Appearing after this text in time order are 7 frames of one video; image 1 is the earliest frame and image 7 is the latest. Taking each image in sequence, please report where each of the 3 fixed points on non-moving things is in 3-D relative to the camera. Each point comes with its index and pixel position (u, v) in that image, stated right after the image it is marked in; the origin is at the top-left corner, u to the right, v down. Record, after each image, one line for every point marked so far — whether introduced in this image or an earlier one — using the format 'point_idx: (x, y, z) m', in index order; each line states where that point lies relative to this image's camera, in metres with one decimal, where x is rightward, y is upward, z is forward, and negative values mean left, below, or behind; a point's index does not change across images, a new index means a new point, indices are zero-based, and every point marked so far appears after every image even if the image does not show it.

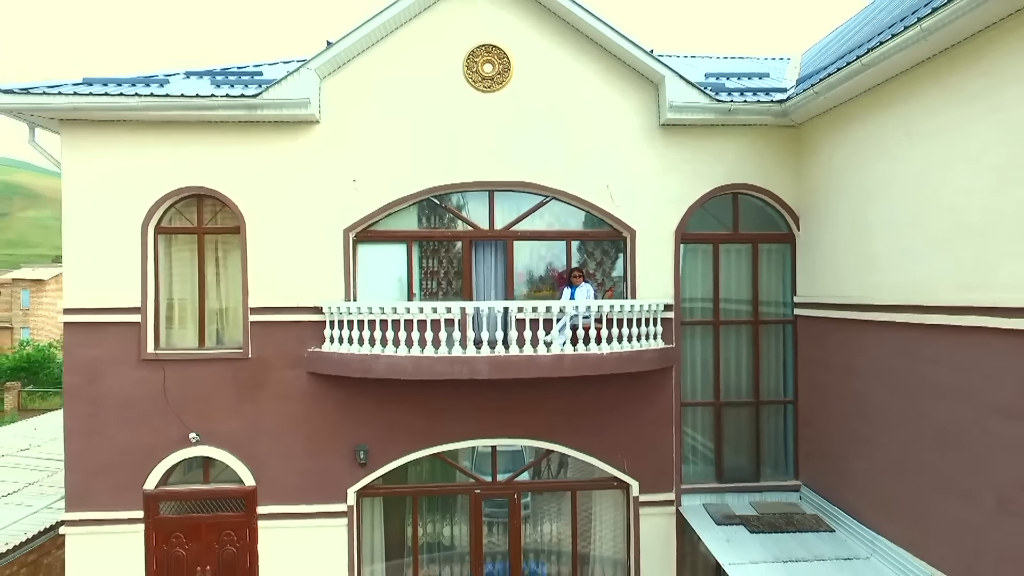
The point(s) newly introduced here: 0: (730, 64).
0: (+4.2, +4.3, +11.9) m
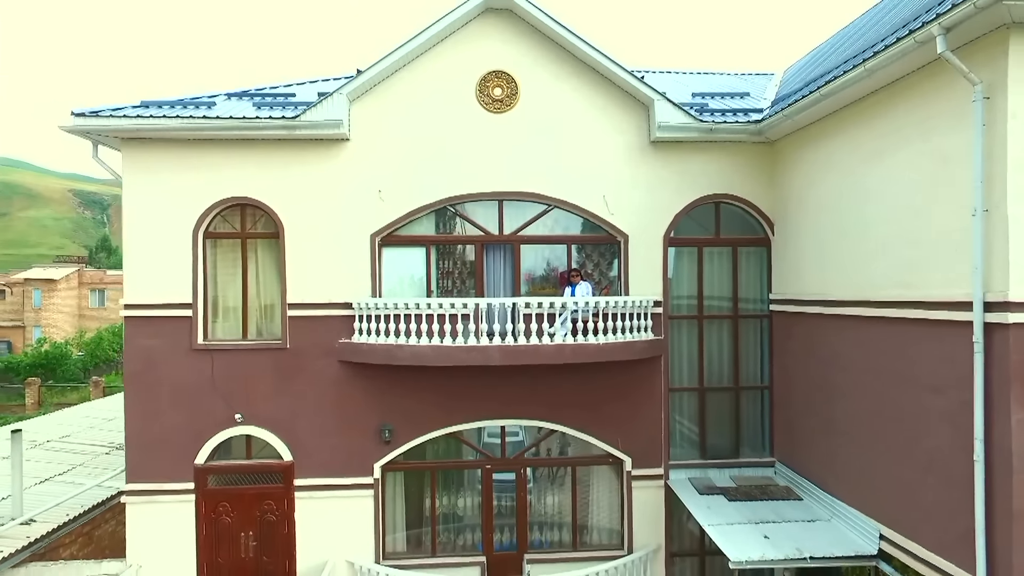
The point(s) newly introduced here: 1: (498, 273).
0: (+4.3, +4.3, +13.0) m
1: (-0.2, +0.2, +10.1) m
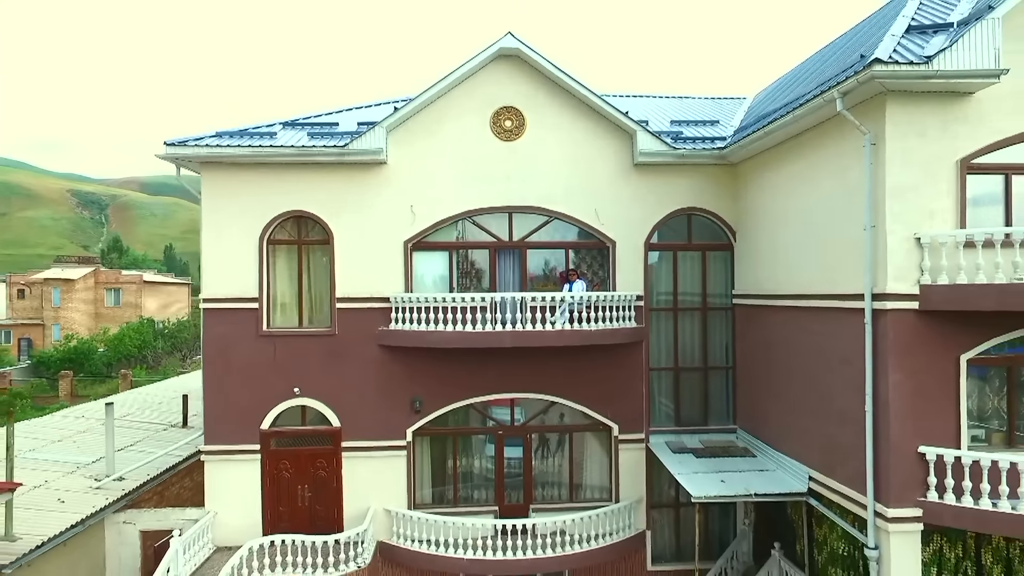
0: (+4.5, +4.4, +15.2) m
1: (-0.1, +0.3, +12.2) m
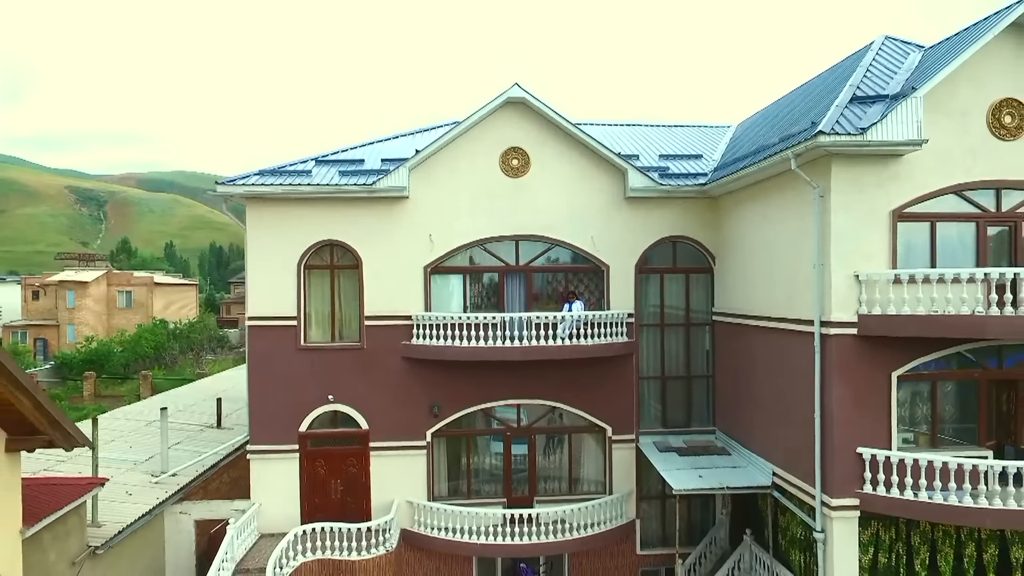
0: (+4.6, +4.0, +16.8) m
1: (+0.1, -0.1, +13.9) m
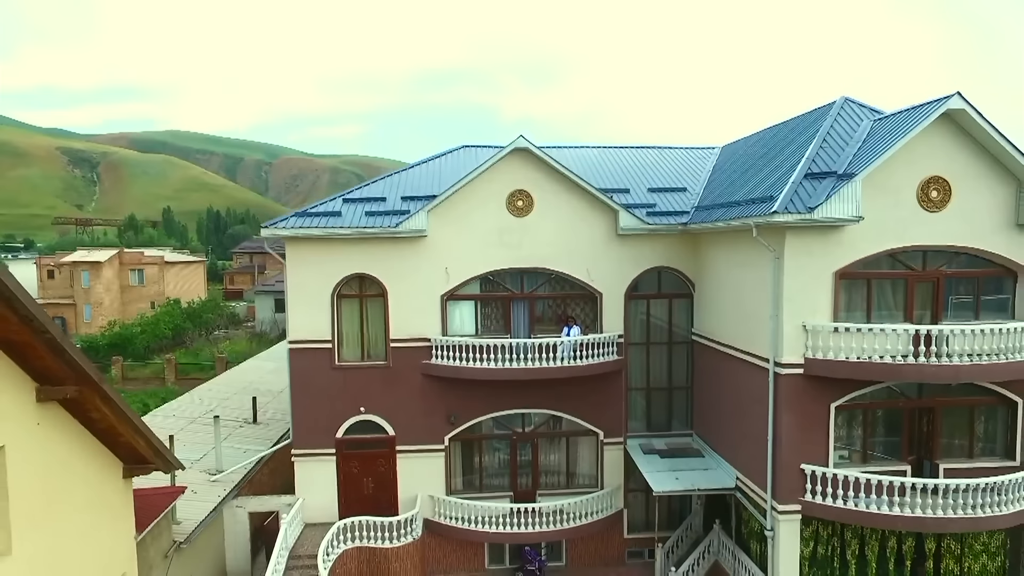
0: (+4.7, +3.6, +18.6) m
1: (+0.2, -0.8, +16.0) m
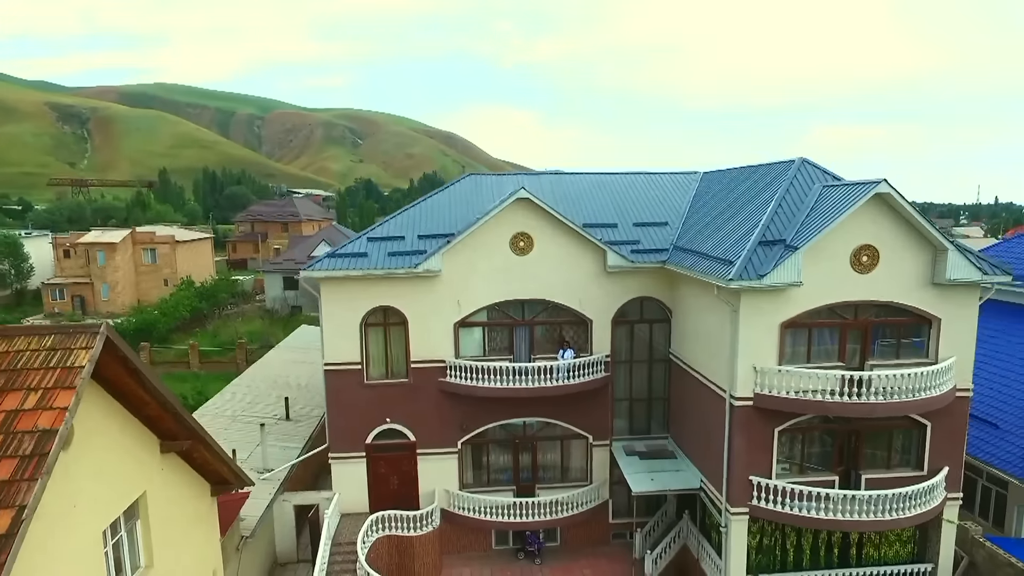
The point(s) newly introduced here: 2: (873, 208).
0: (+4.8, +2.9, +20.9) m
1: (+0.3, -1.6, +18.6) m
2: (+8.2, +1.8, +13.9) m
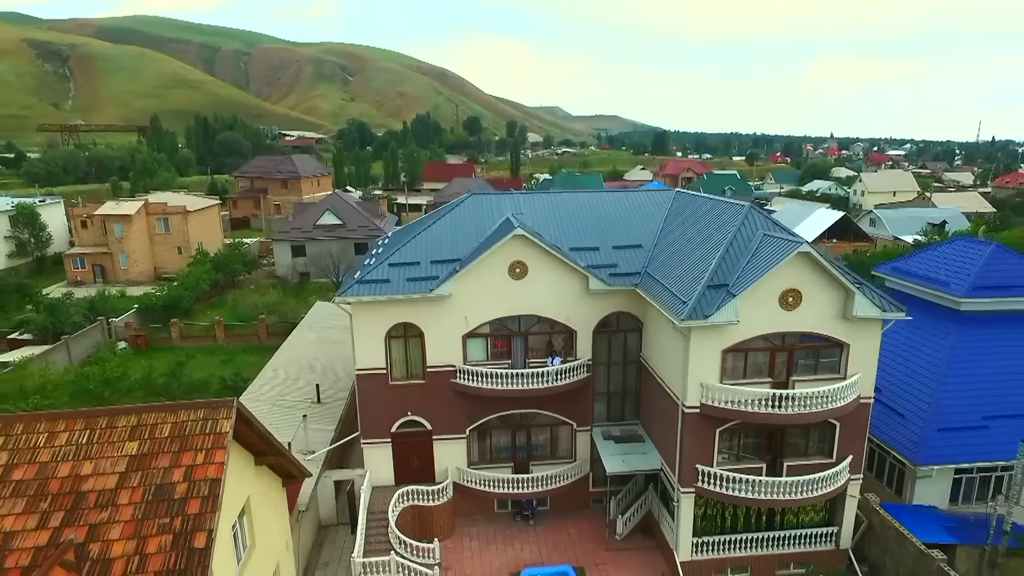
0: (+4.7, +2.6, +24.4) m
1: (+0.2, -2.2, +22.4) m
2: (+8.1, +0.8, +17.6) m
